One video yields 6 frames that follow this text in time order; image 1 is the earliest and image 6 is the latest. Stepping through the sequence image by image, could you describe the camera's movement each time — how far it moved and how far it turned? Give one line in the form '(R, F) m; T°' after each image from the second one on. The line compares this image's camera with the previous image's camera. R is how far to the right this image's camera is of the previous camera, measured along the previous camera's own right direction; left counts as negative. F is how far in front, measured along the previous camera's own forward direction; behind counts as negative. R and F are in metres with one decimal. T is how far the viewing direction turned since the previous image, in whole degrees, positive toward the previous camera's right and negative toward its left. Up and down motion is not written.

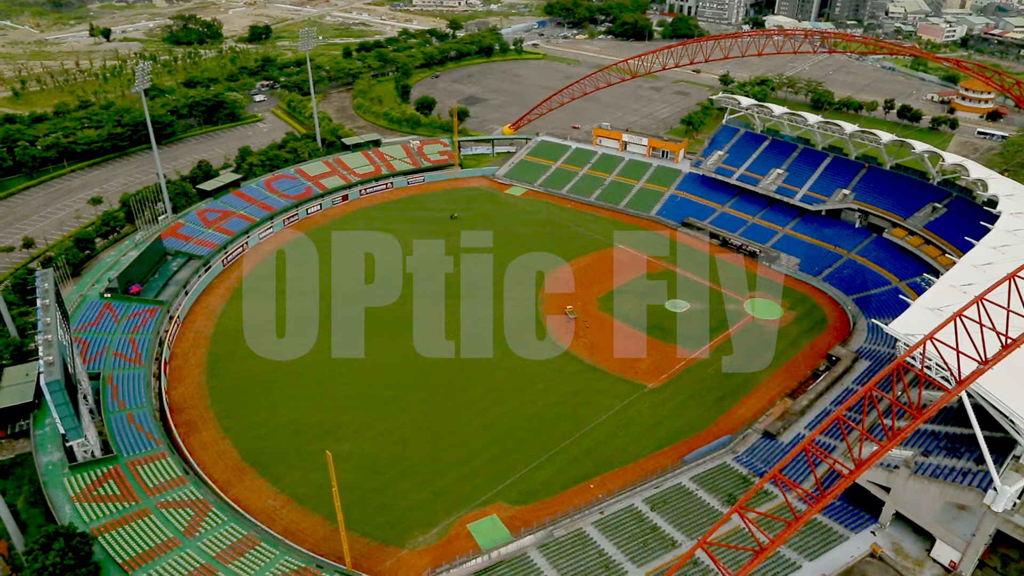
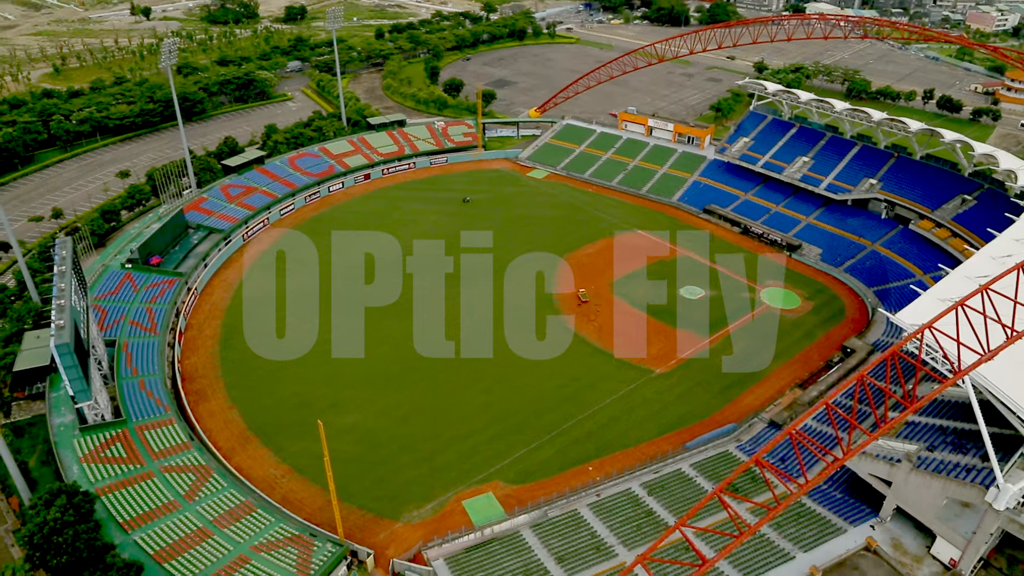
(+2.0, +0.3) m; -2°
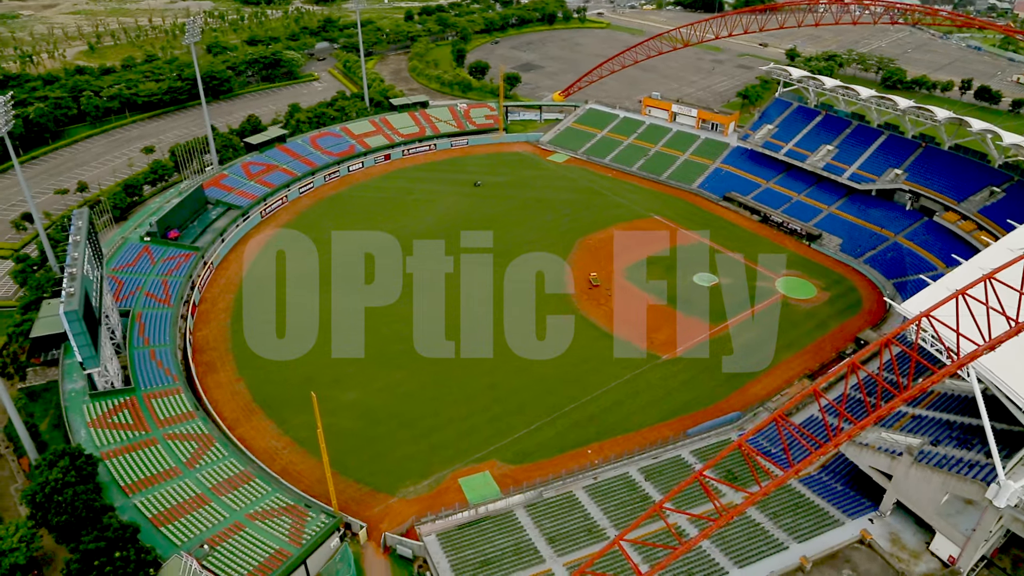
(+1.8, +0.3) m; -2°
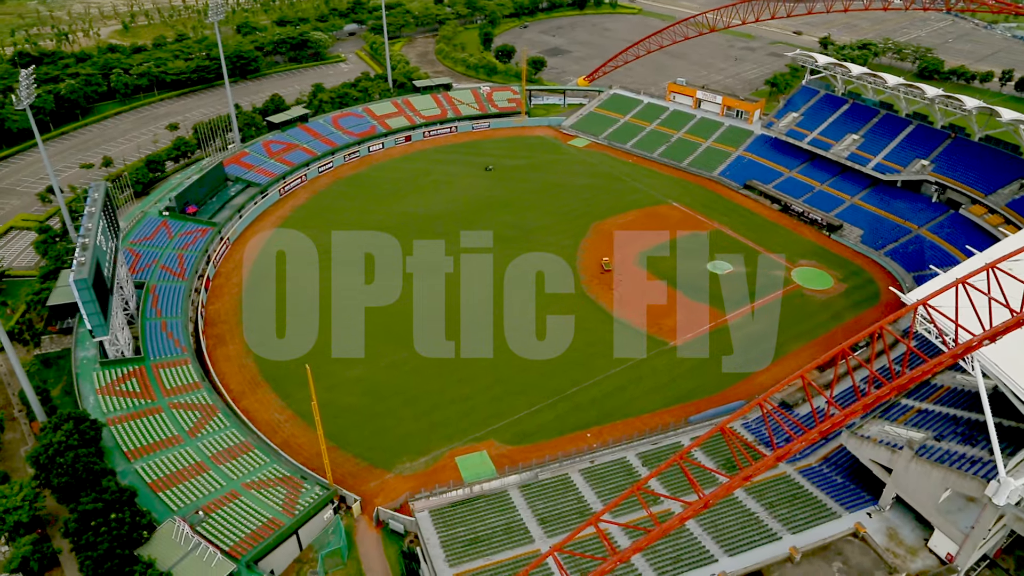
(+1.8, +0.3) m; -2°
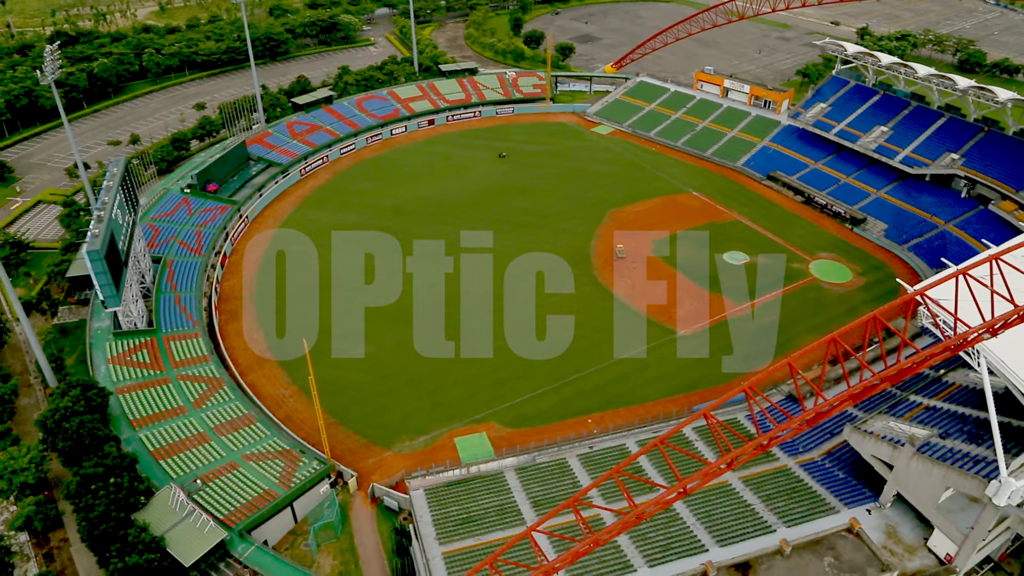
(+1.8, +0.2) m; -2°
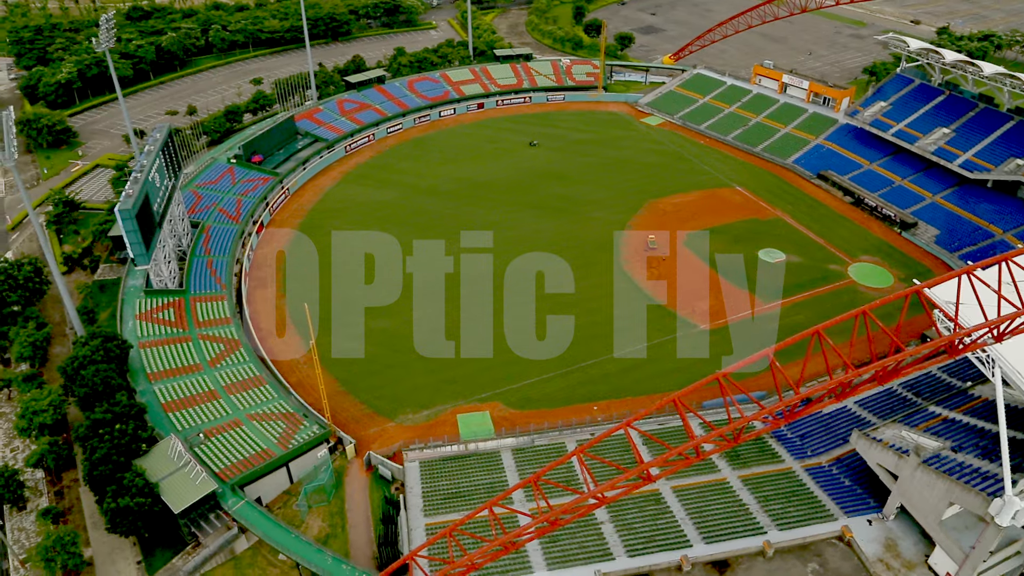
(+3.3, +0.4) m; -5°
